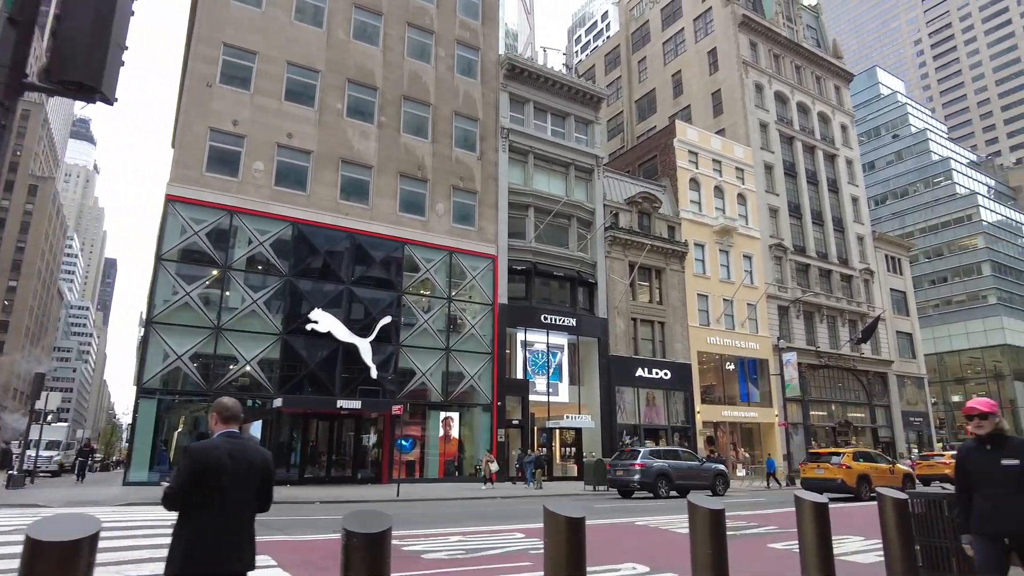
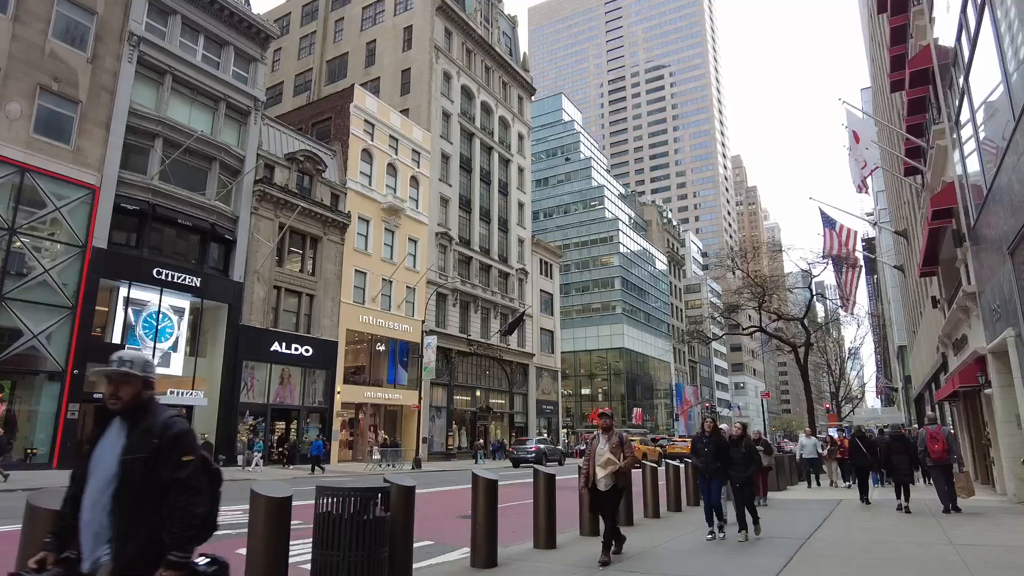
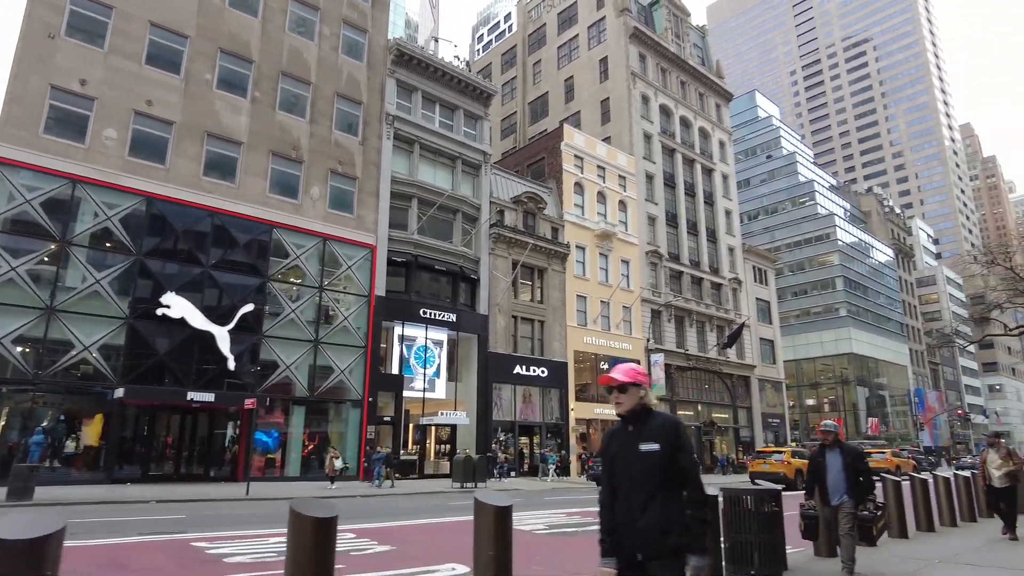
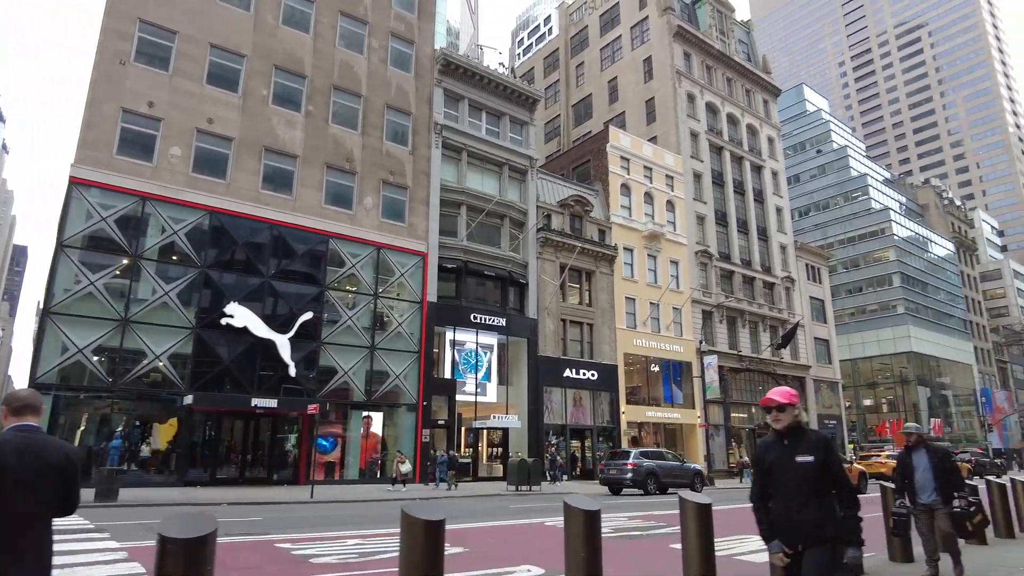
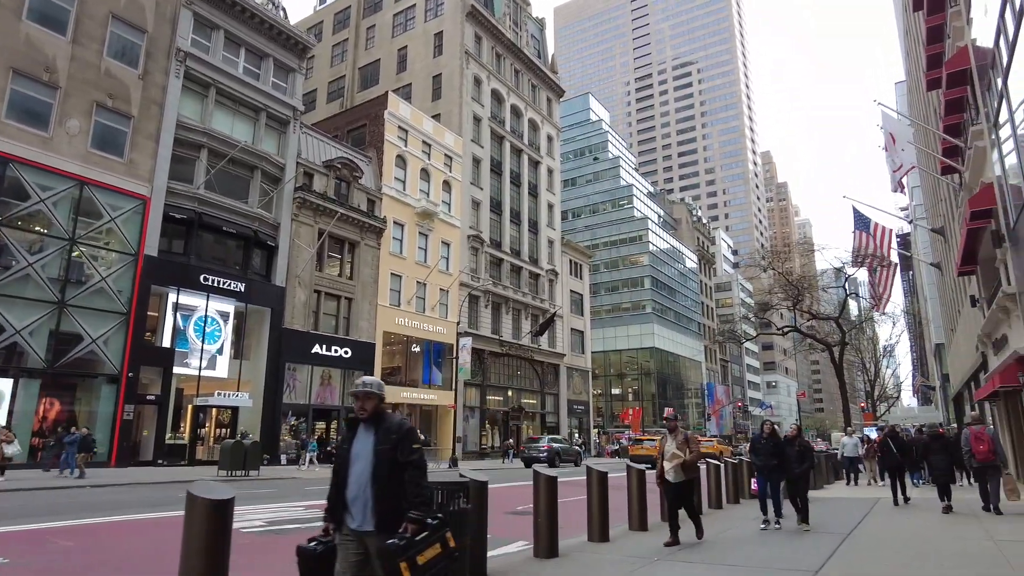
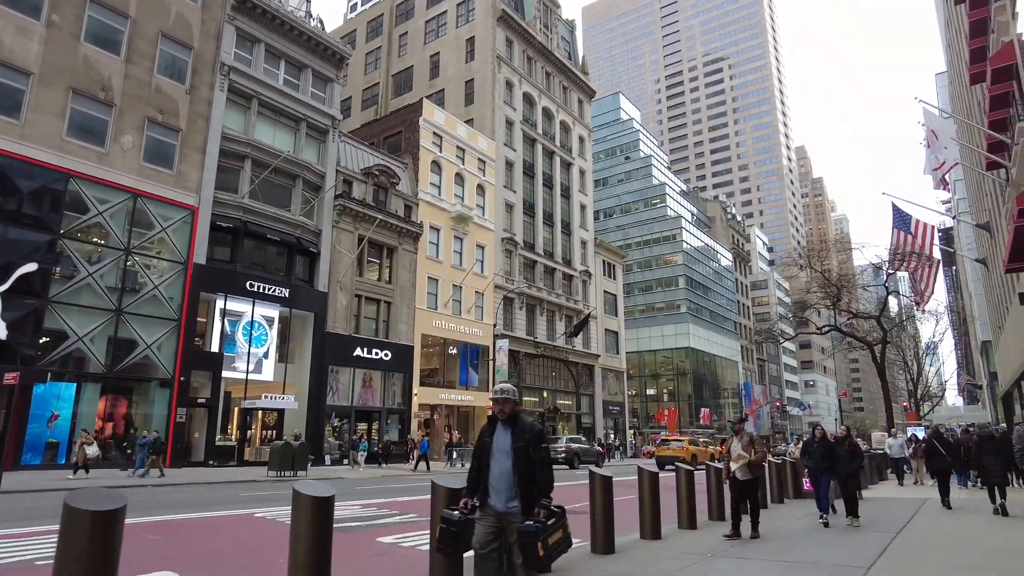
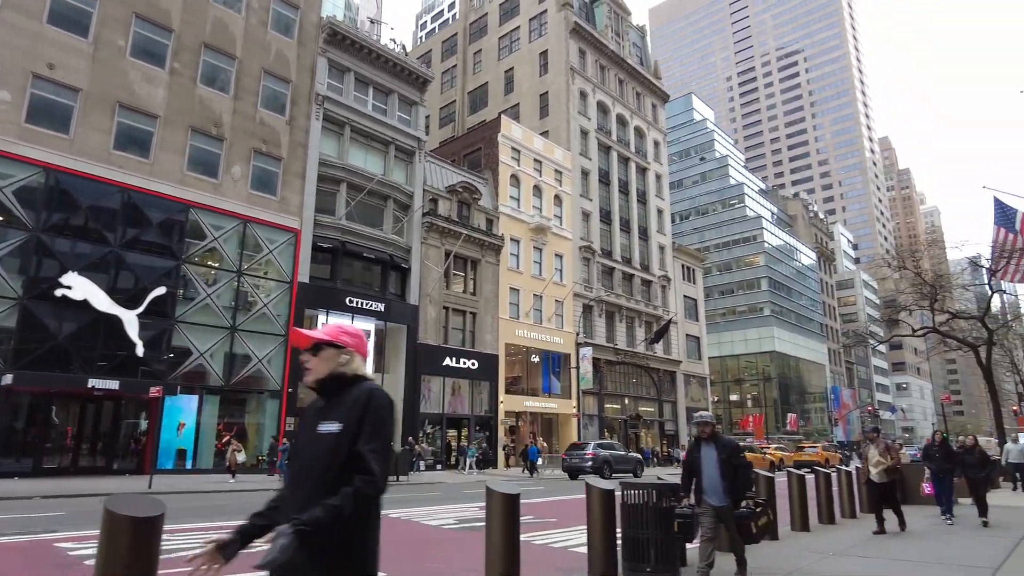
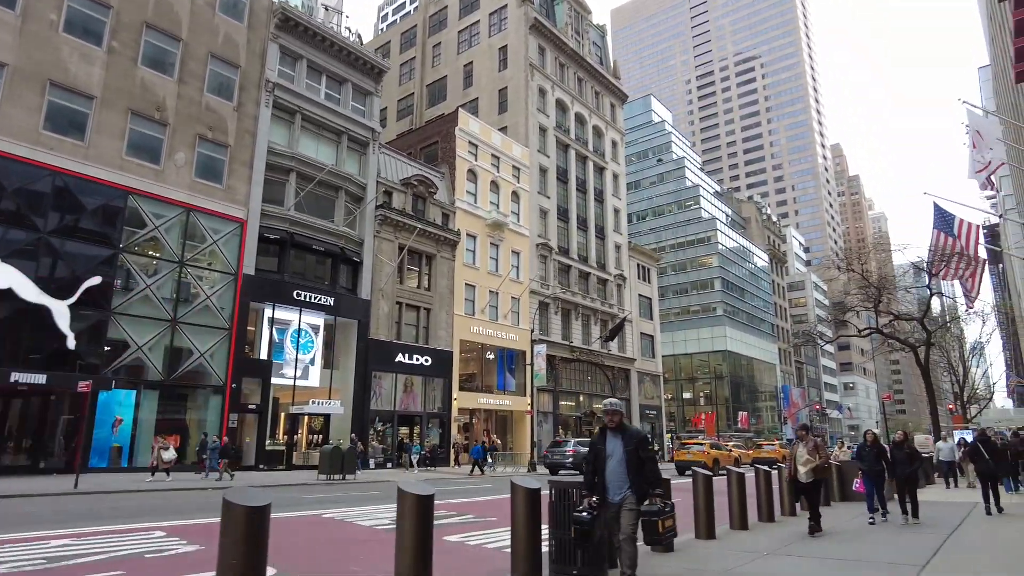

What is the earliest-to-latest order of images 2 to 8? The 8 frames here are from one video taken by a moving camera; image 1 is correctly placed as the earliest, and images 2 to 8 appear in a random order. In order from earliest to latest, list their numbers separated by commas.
4, 3, 7, 8, 6, 5, 2
